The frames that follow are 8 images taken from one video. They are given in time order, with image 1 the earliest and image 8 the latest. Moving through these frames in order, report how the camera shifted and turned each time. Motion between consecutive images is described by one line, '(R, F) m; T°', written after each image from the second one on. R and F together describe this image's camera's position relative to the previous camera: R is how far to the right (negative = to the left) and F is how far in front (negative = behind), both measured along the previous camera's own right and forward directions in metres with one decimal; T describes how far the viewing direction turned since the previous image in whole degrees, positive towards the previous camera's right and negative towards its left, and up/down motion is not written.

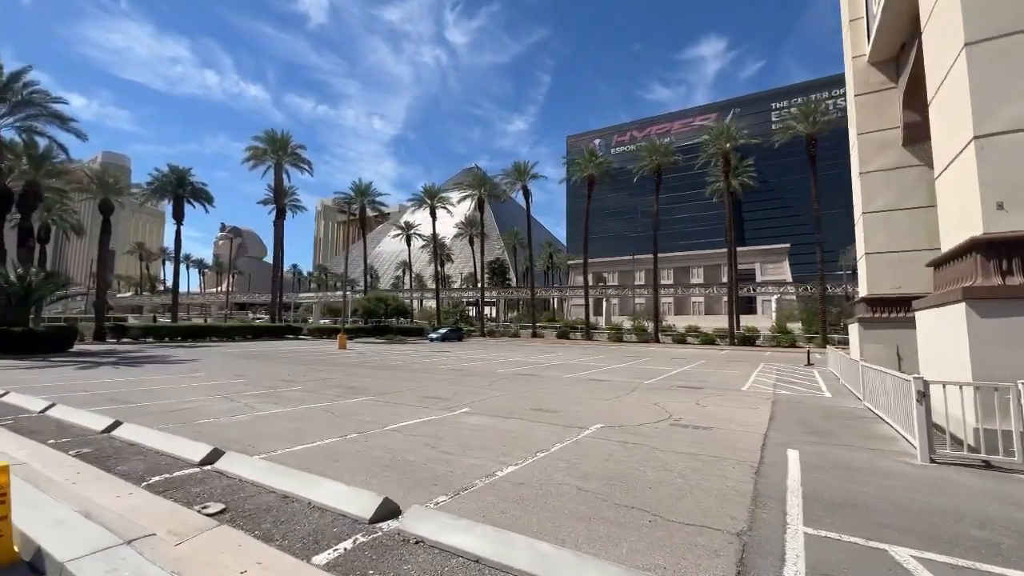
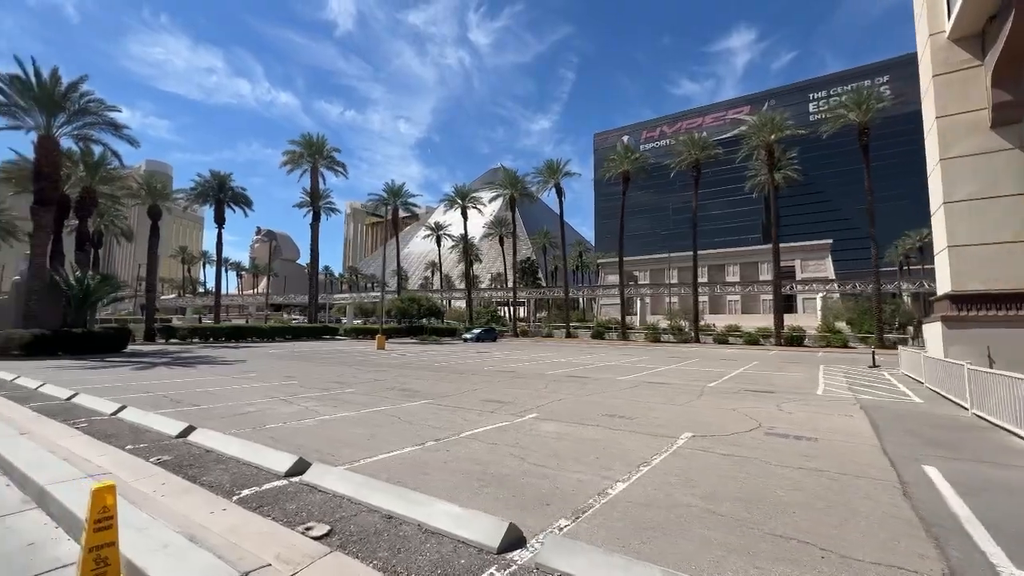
(-0.9, +0.5) m; -3°
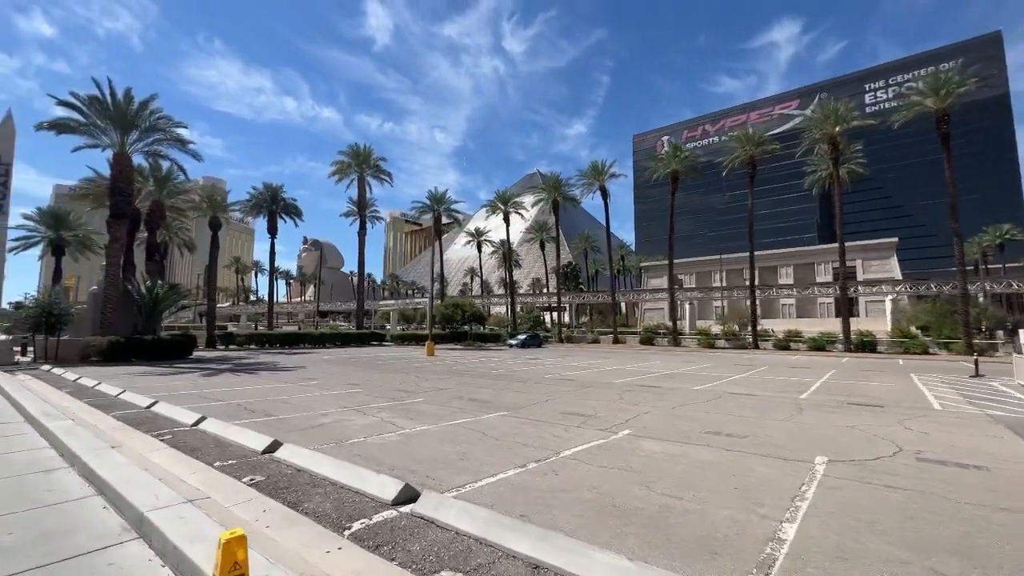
(-0.9, +0.6) m; -5°
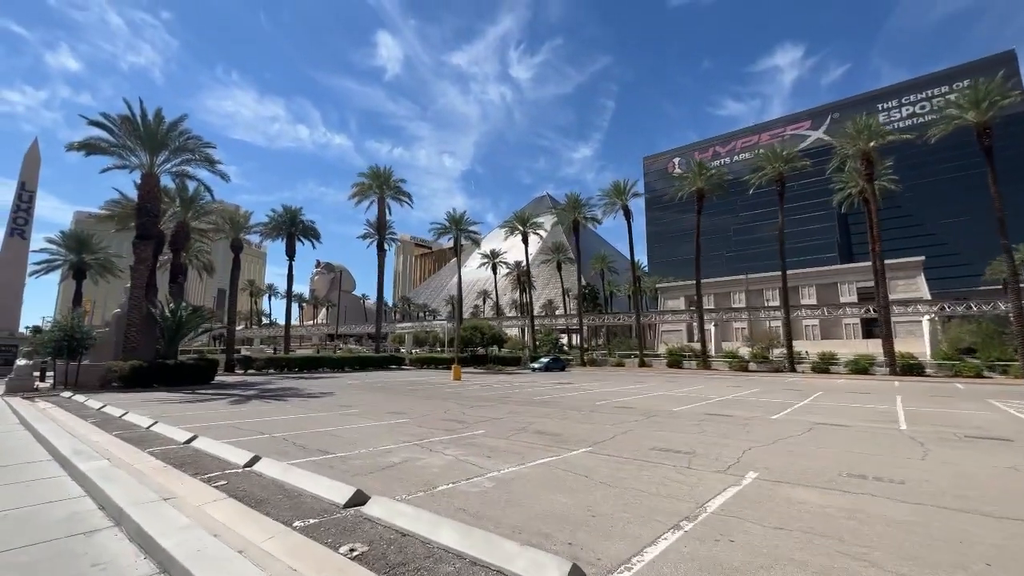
(-1.4, +1.0) m; -1°
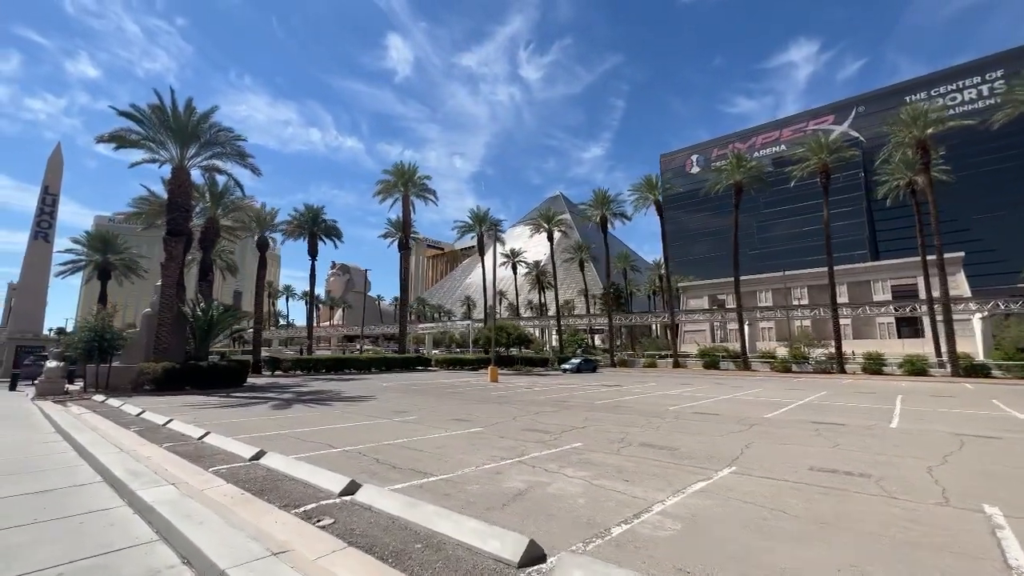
(-1.8, +1.4) m; -1°
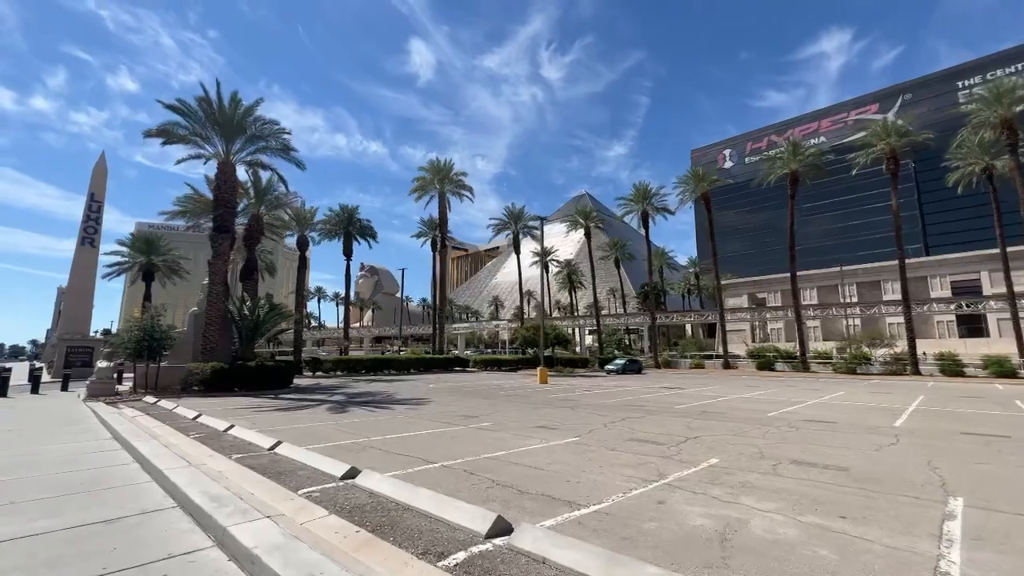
(-1.7, +1.4) m; -3°
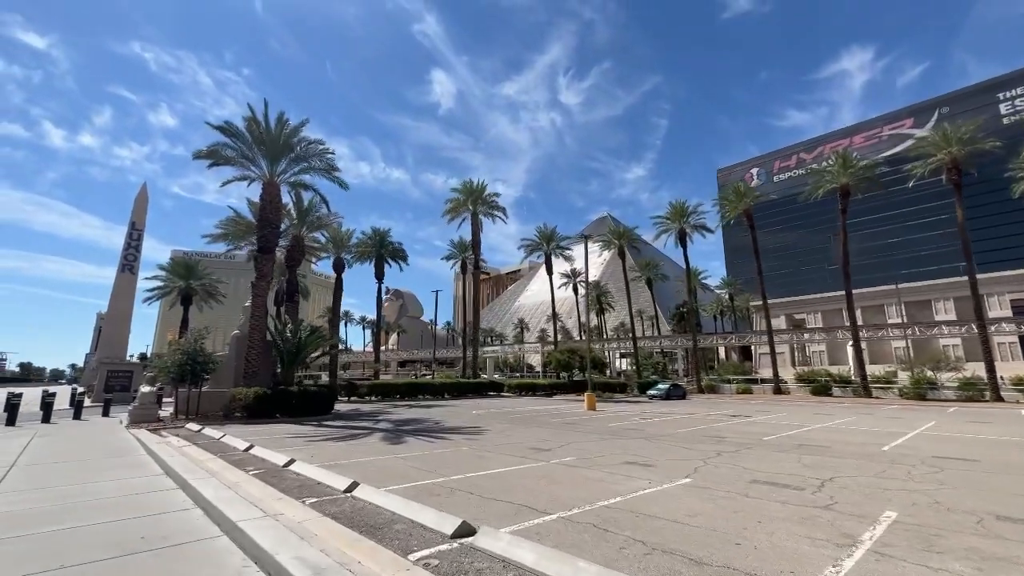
(-1.4, +1.1) m; -3°
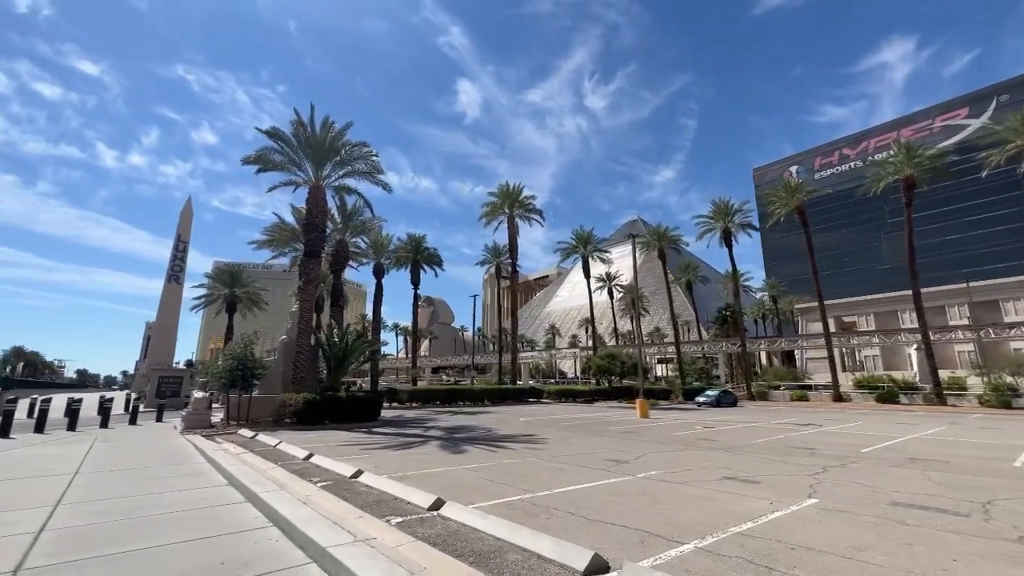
(-1.1, +0.8) m; -3°
